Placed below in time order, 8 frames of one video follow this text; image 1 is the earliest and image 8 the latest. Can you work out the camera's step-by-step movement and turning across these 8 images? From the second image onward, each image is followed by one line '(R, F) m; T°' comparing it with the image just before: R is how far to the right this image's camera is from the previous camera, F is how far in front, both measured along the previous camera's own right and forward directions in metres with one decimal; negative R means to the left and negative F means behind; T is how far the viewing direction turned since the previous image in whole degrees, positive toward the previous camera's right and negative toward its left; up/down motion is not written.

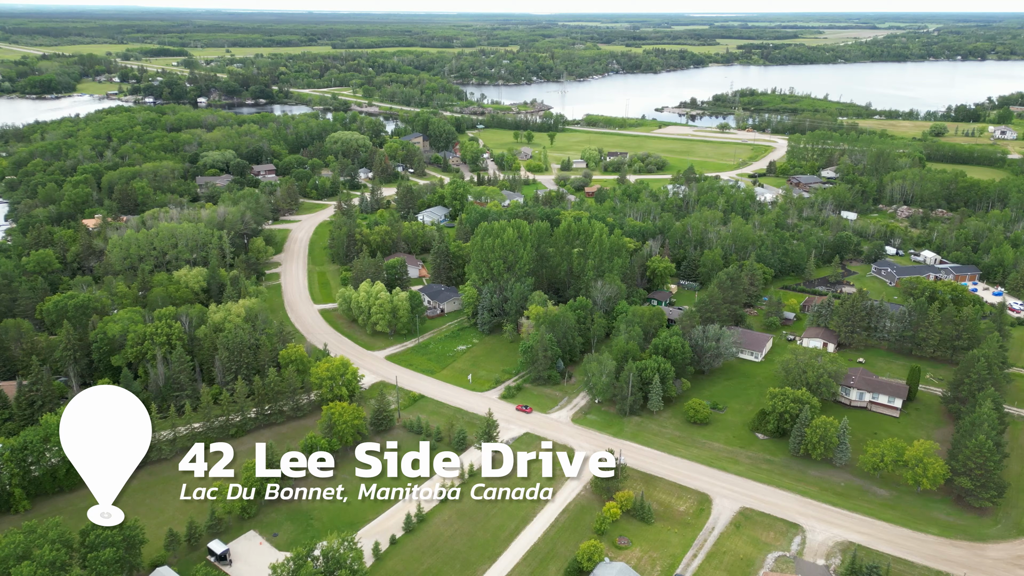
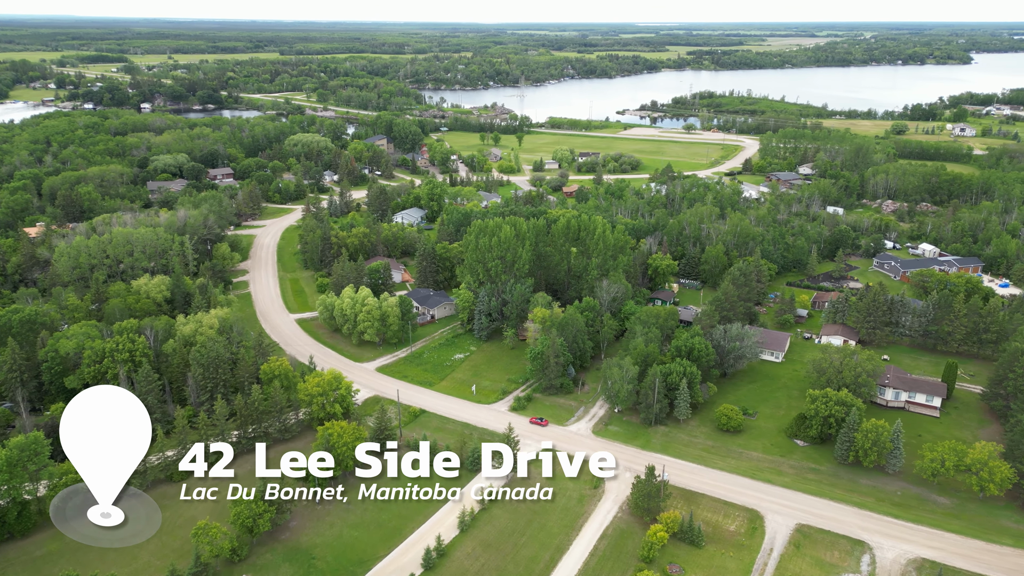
(-3.9, +5.3) m; +4°
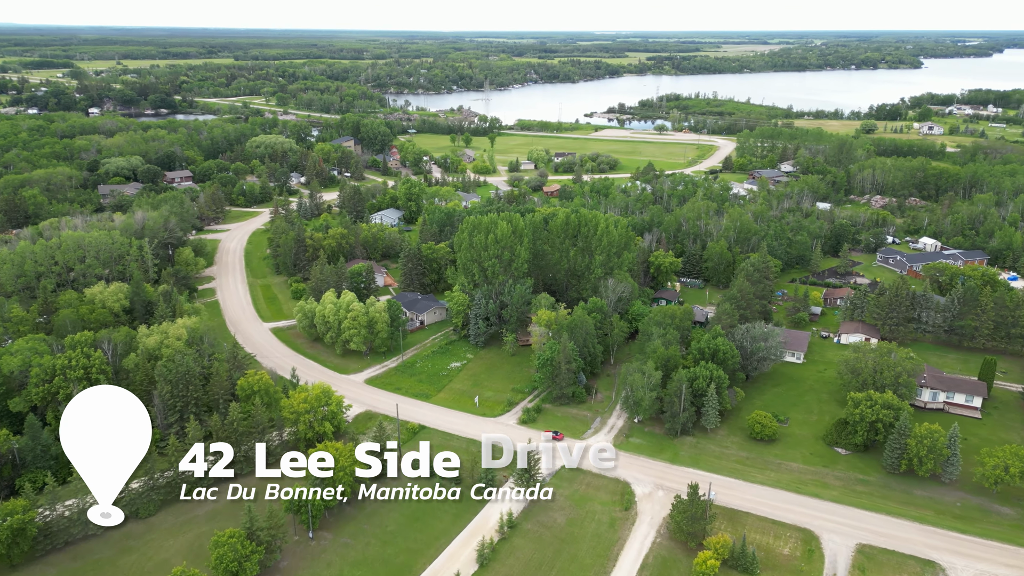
(-2.9, +5.1) m; +3°
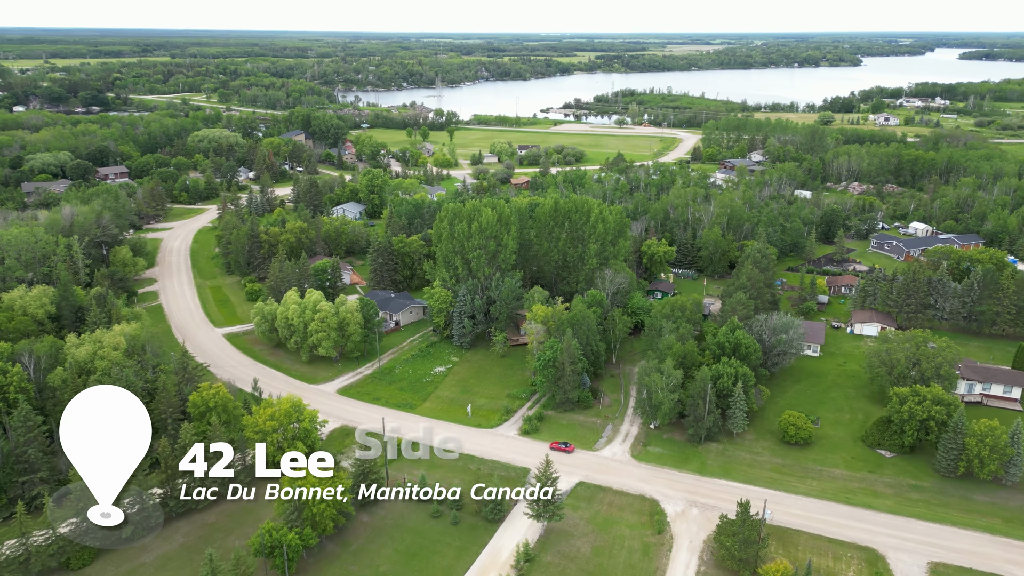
(-2.5, +5.9) m; +4°
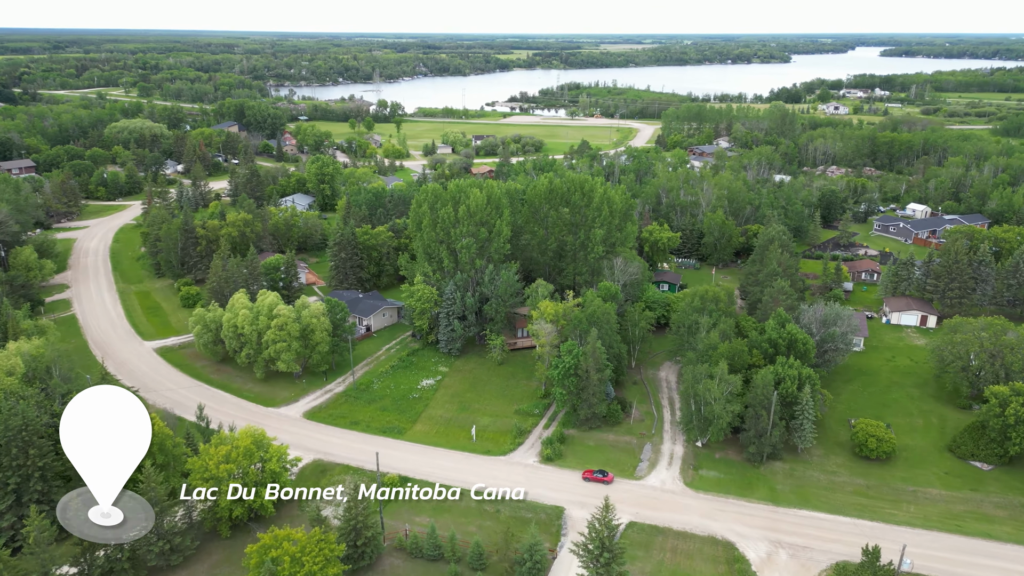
(-3.3, +8.1) m; +5°
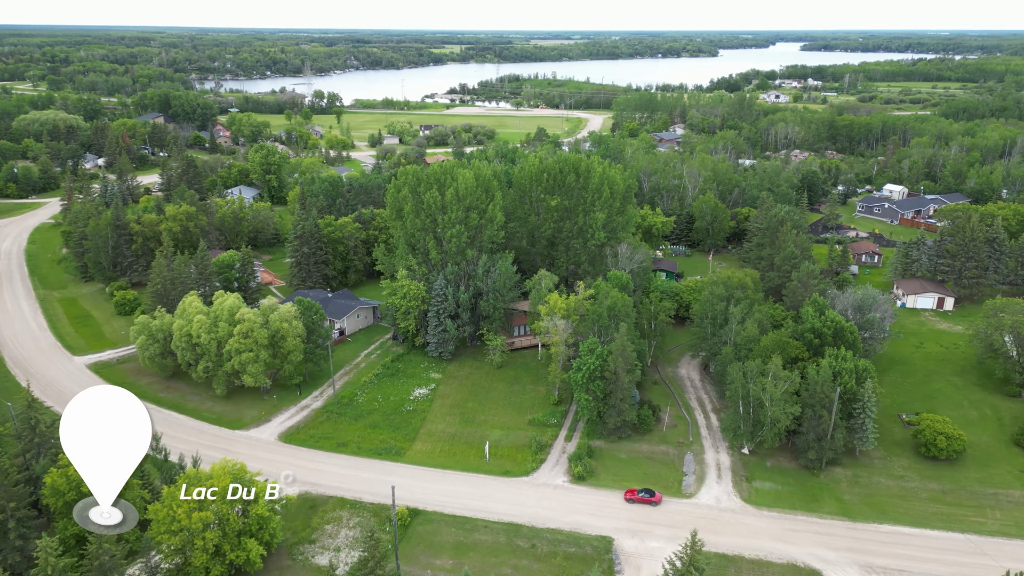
(-3.2, +5.1) m; +5°
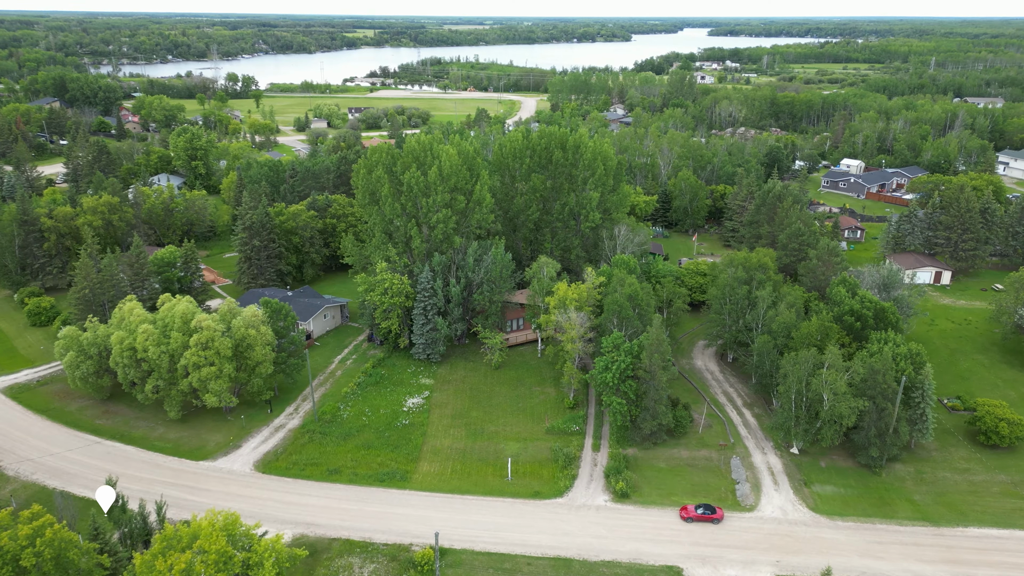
(-3.4, +4.4) m; +6°
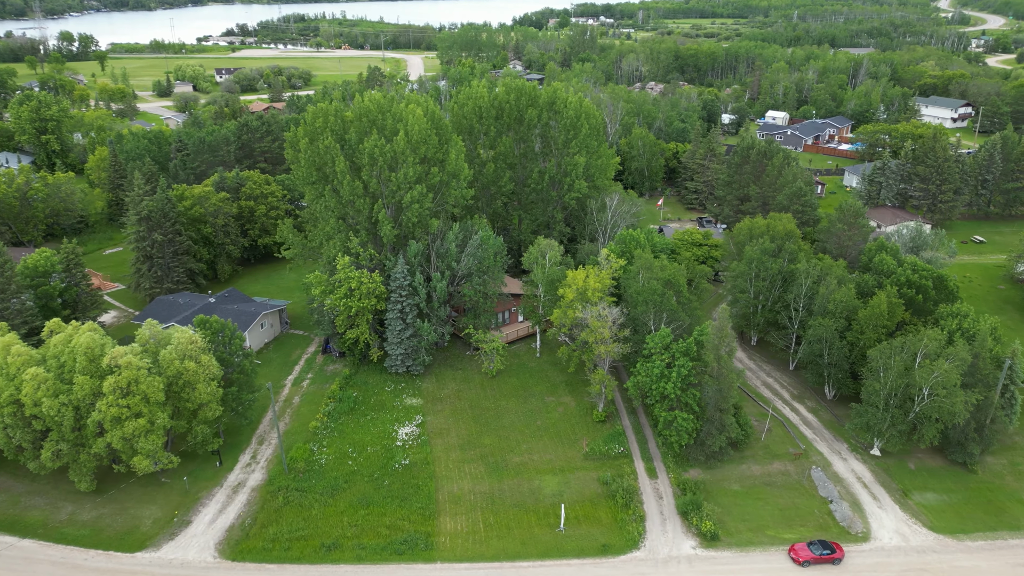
(-4.3, +6.3) m; +10°
